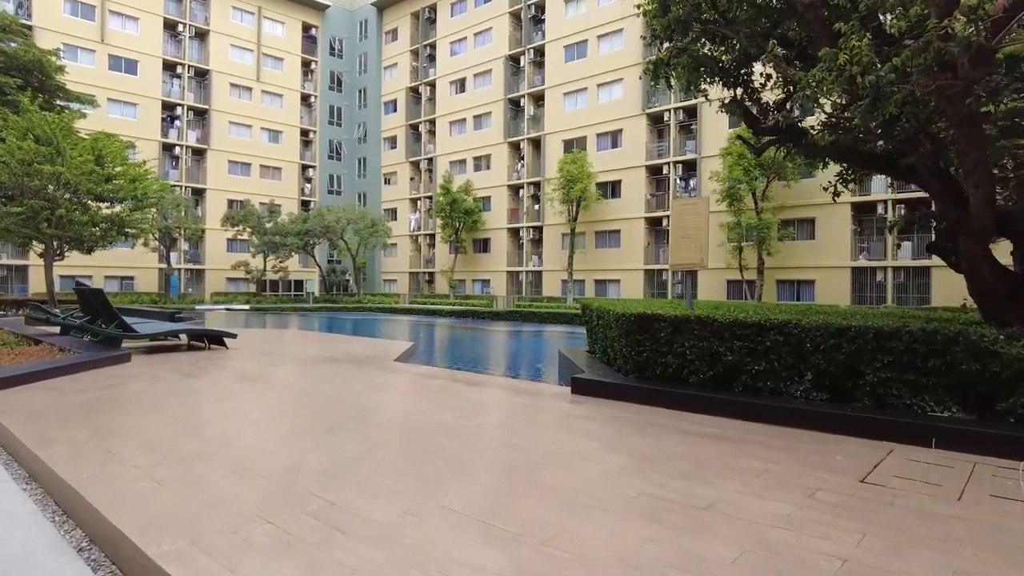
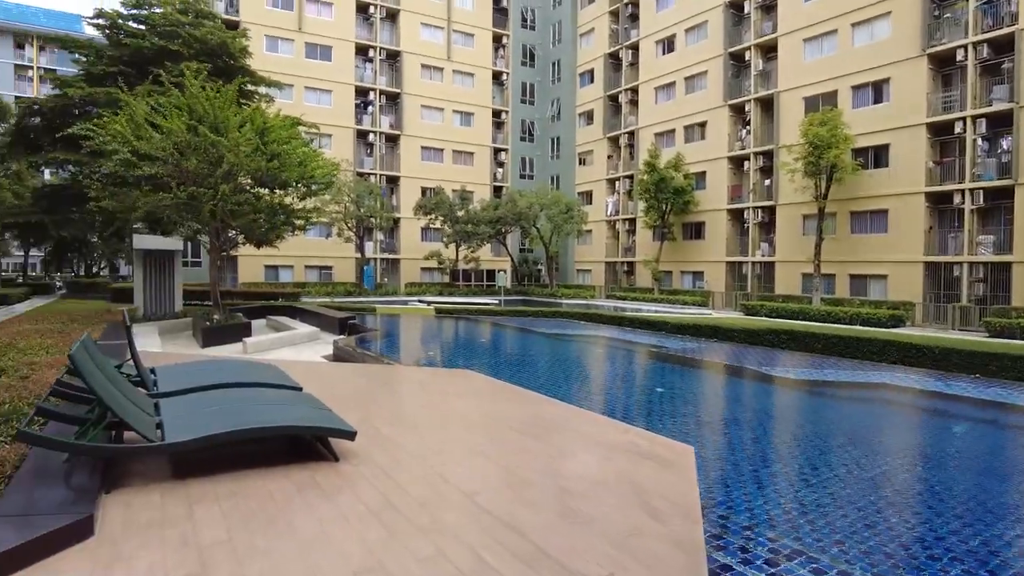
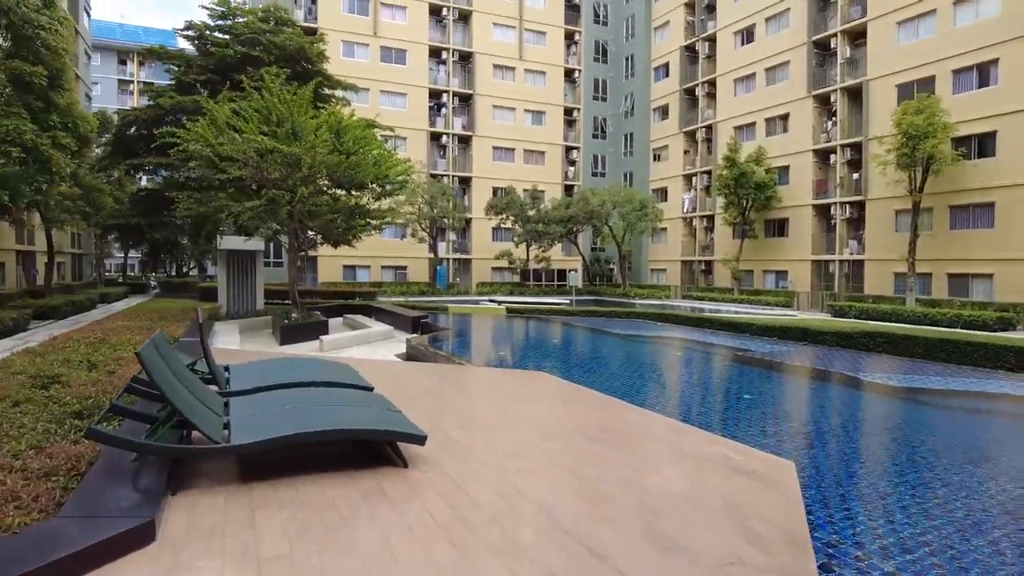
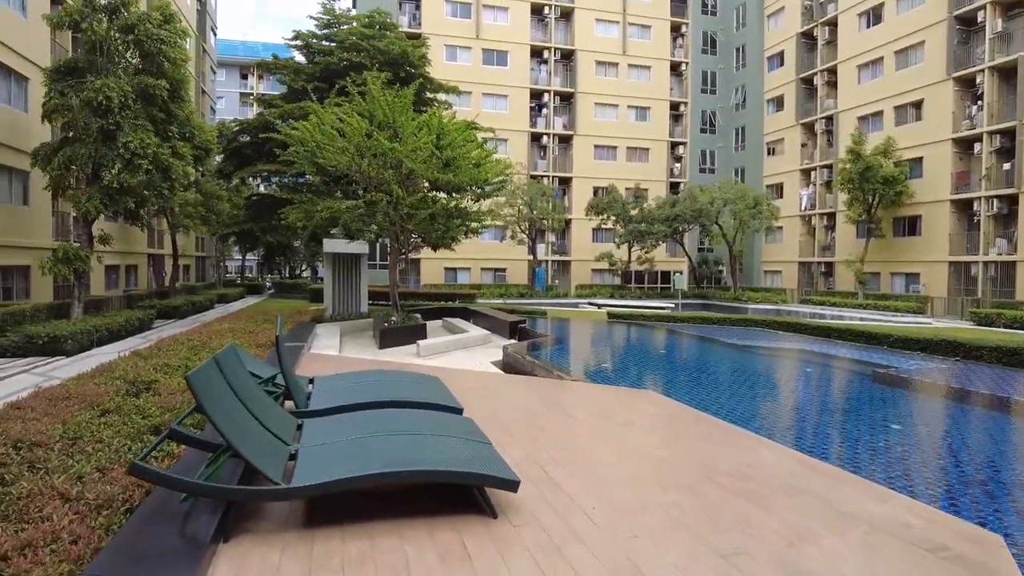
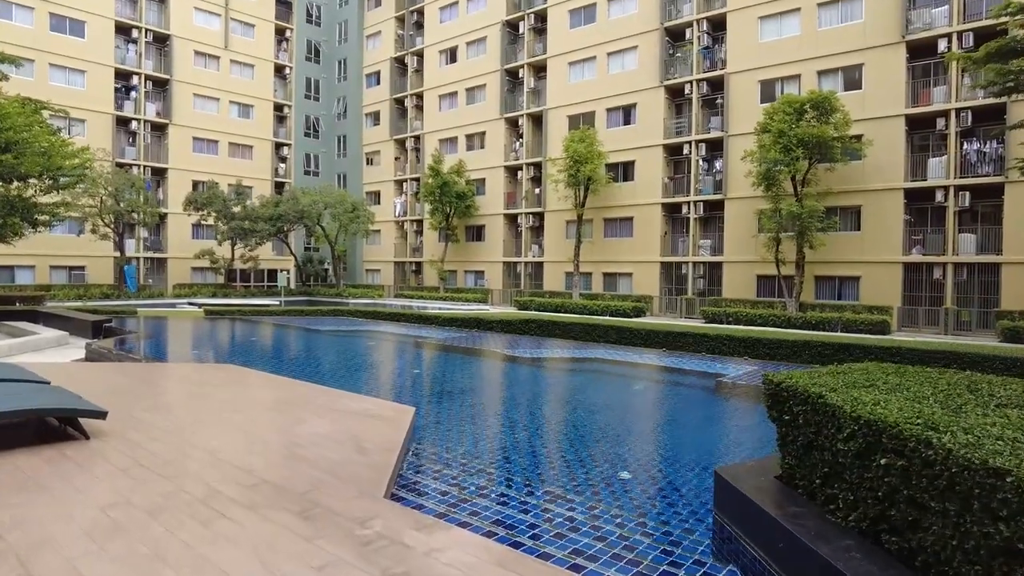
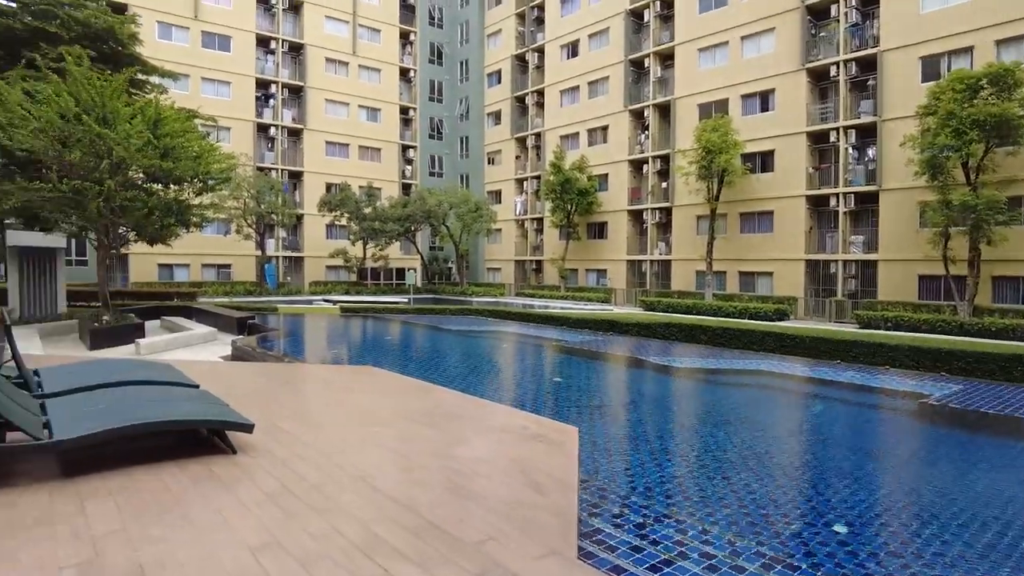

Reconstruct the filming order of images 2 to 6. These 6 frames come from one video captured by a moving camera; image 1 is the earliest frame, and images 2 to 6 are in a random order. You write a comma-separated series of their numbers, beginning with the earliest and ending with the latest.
5, 6, 2, 3, 4
